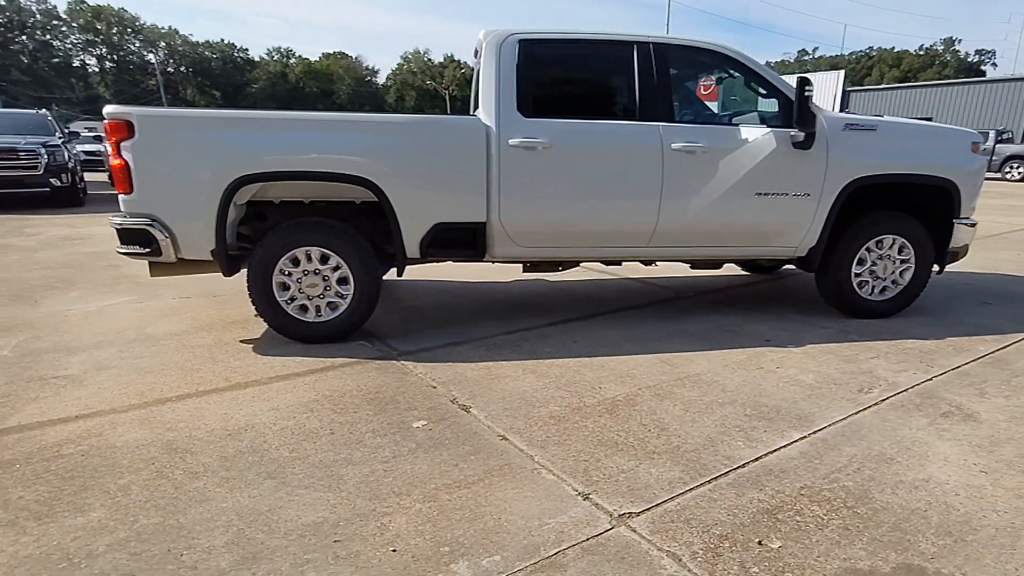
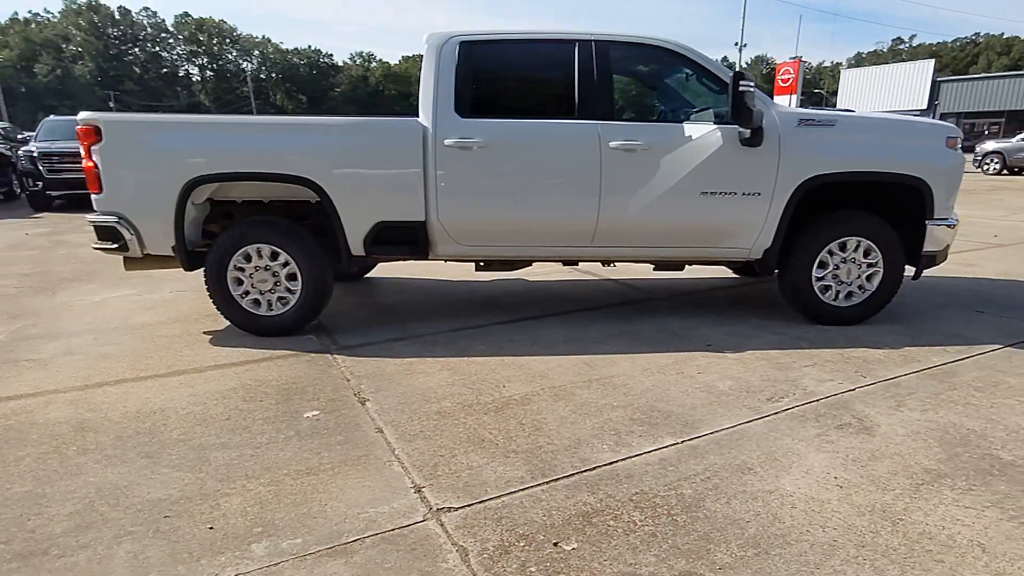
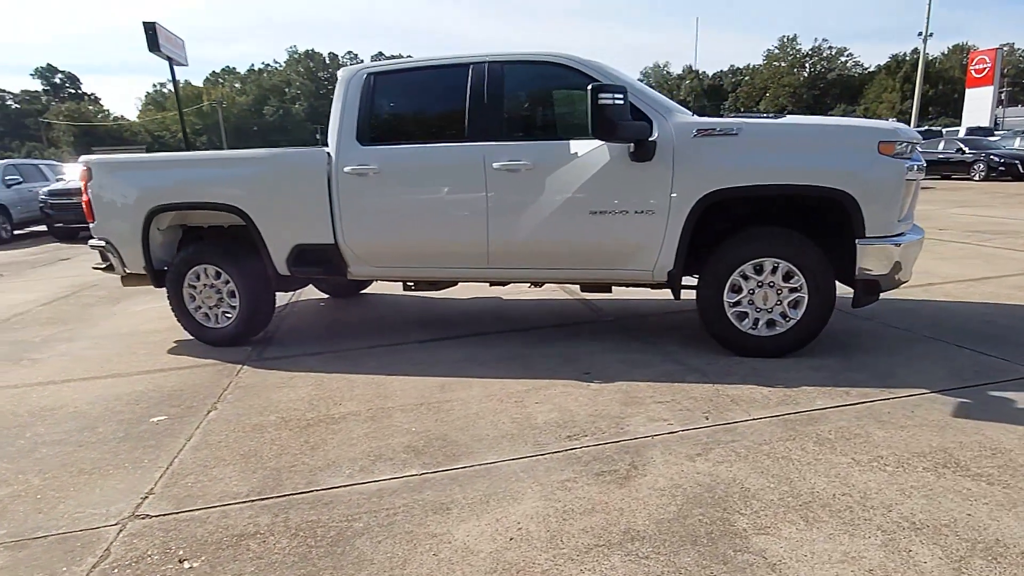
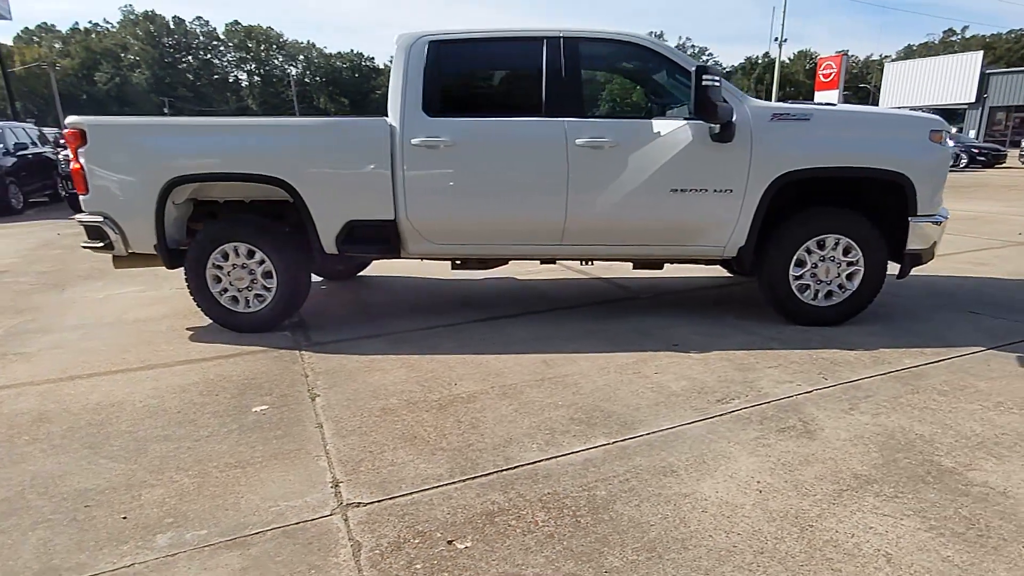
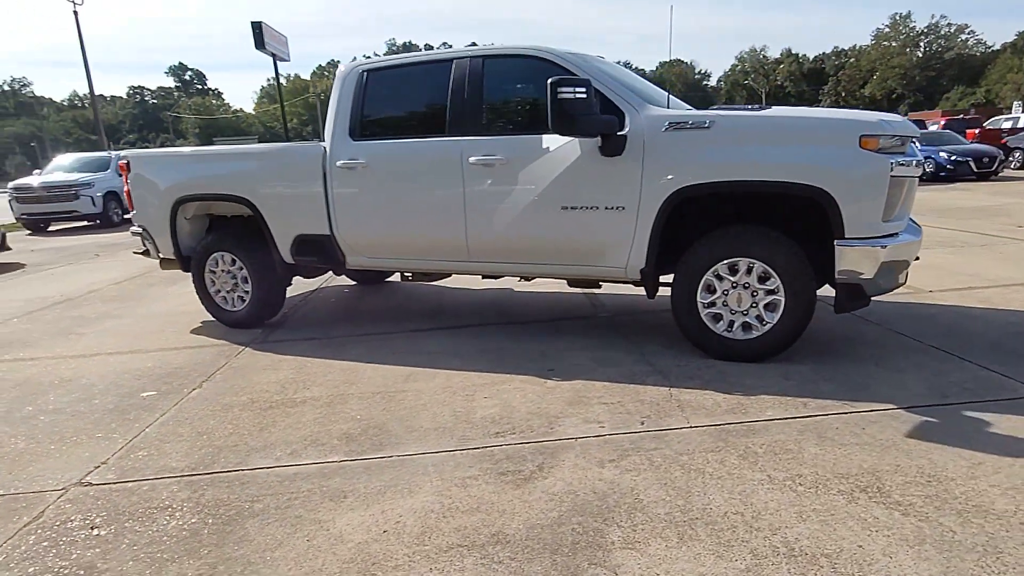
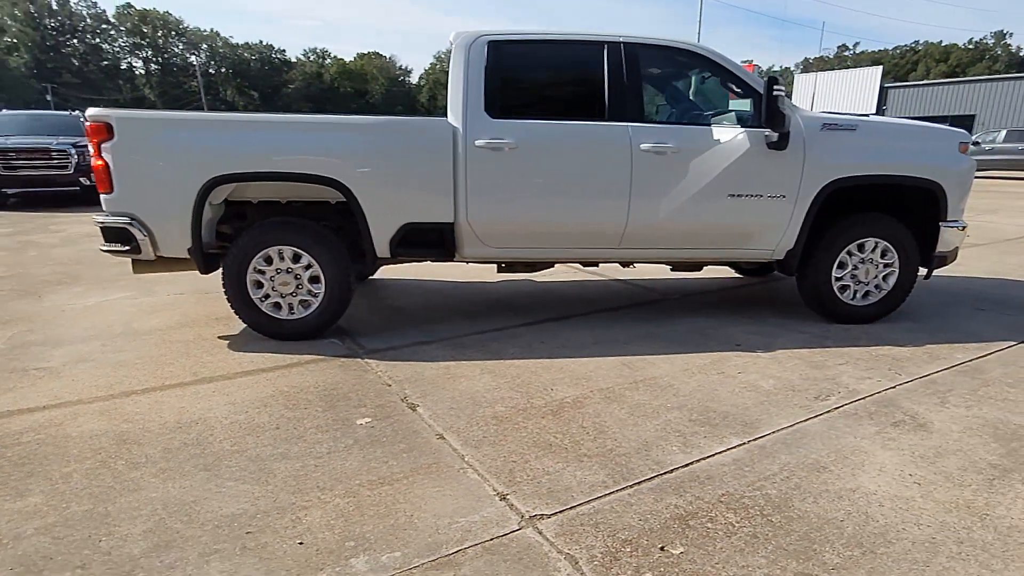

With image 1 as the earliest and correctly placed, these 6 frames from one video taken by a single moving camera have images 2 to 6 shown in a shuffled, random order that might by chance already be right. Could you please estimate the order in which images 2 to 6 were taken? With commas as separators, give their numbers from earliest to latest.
6, 2, 4, 3, 5
